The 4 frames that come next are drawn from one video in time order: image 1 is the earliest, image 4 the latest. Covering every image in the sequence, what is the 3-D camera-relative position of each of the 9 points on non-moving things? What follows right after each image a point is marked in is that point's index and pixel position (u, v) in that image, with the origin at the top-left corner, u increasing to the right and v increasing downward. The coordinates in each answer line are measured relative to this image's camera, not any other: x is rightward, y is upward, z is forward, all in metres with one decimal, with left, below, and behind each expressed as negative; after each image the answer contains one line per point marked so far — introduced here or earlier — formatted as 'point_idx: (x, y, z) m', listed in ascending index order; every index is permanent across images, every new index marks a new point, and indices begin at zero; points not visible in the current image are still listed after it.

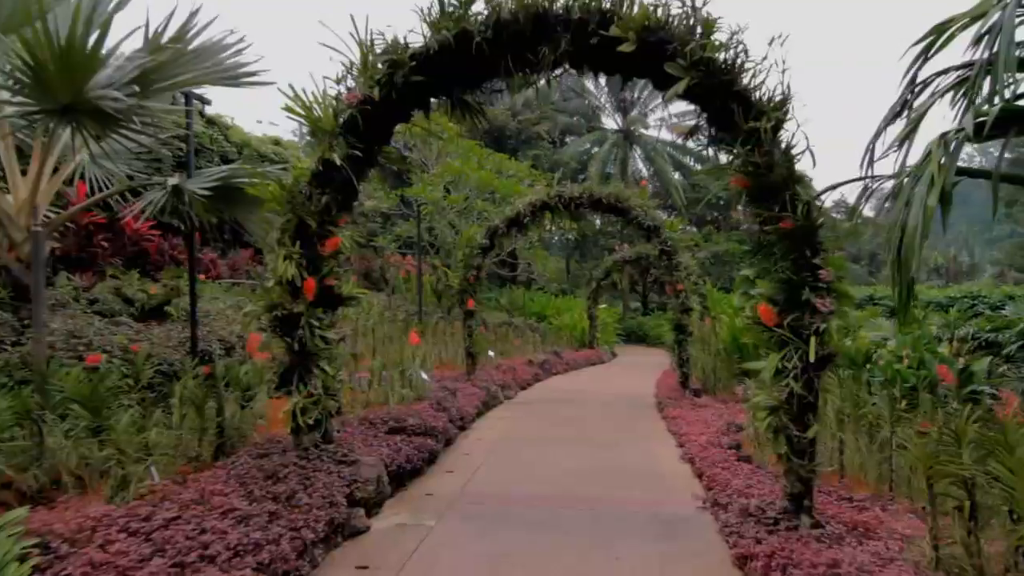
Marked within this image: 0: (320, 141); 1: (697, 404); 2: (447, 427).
0: (-1.1, +0.8, +3.0) m
1: (+2.0, -1.3, +5.9) m
2: (-0.5, -1.2, +4.5) m
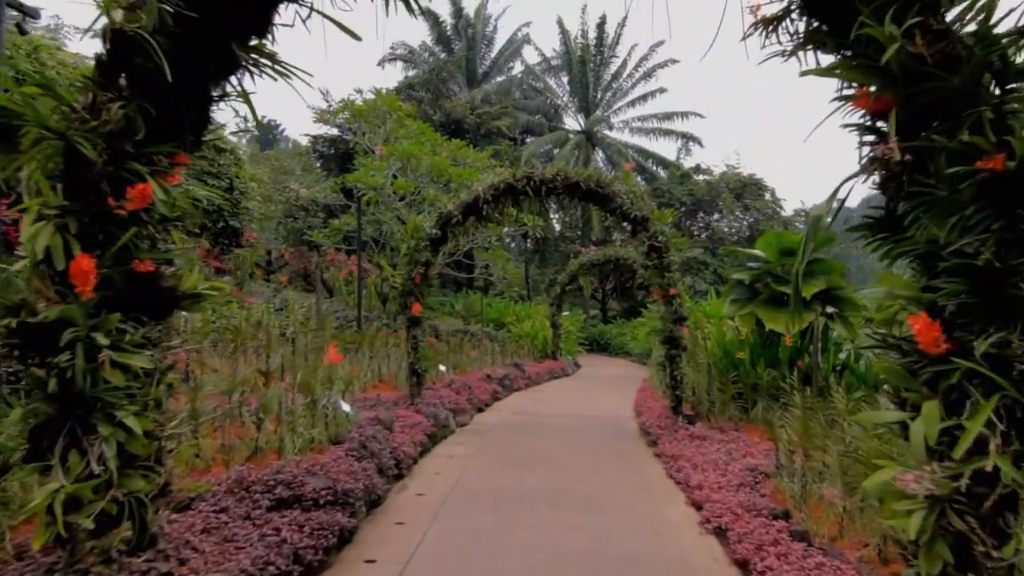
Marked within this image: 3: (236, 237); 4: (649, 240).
0: (-1.2, +0.8, +1.6) m
1: (+1.6, -1.3, +4.8) m
2: (-0.8, -1.1, +3.1) m
3: (-5.3, +1.0, +10.4) m
4: (+1.3, +0.5, +5.2) m
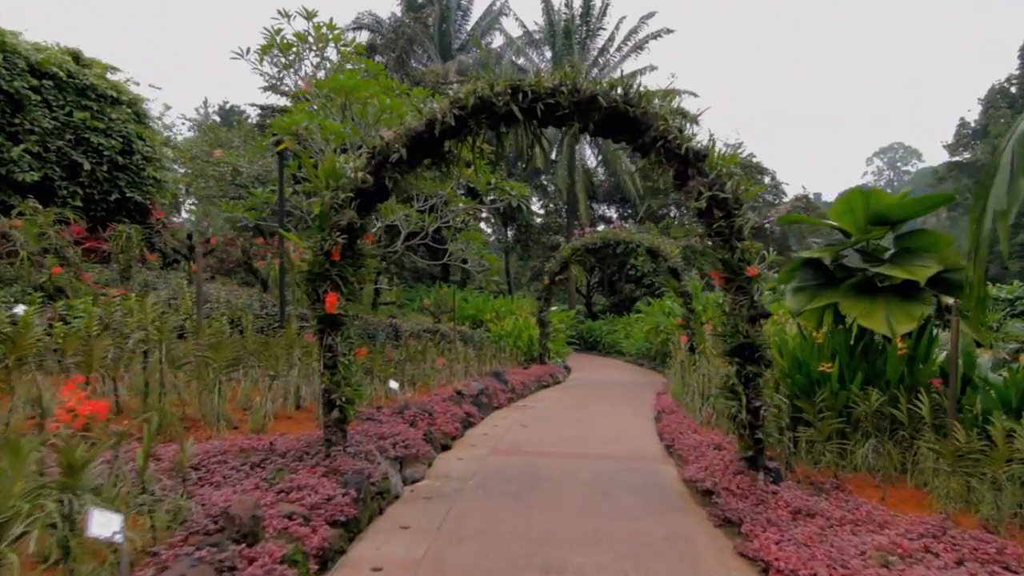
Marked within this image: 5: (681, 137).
0: (-1.2, +0.9, -0.4) m
1: (+1.5, -1.2, +2.8) m
2: (-0.9, -1.0, +1.1) m
3: (-5.6, +1.1, +8.2) m
4: (+1.2, +0.6, +3.2) m
5: (+1.0, +0.9, +3.3) m
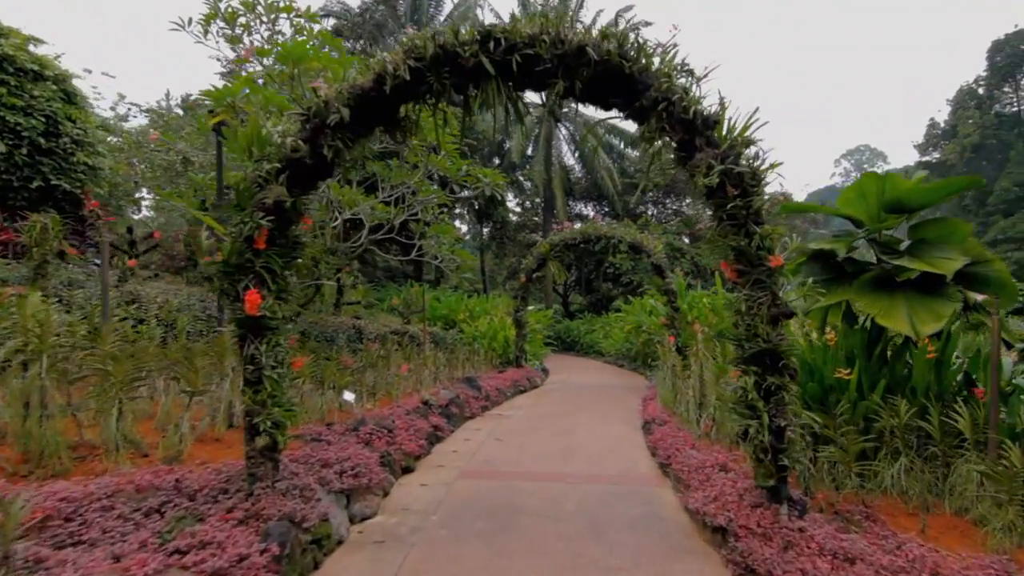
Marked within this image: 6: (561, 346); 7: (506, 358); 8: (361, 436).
0: (-1.2, +1.0, -1.1) m
1: (+1.4, -1.2, +2.3) m
2: (-0.9, -1.0, +0.5) m
3: (-6.0, +1.1, +7.3) m
4: (+1.0, +0.6, +2.7) m
5: (+0.9, +0.9, +2.7) m
6: (+1.6, -1.9, +17.2) m
7: (-0.1, -1.3, +10.0) m
8: (-1.1, -1.1, +4.0) m
